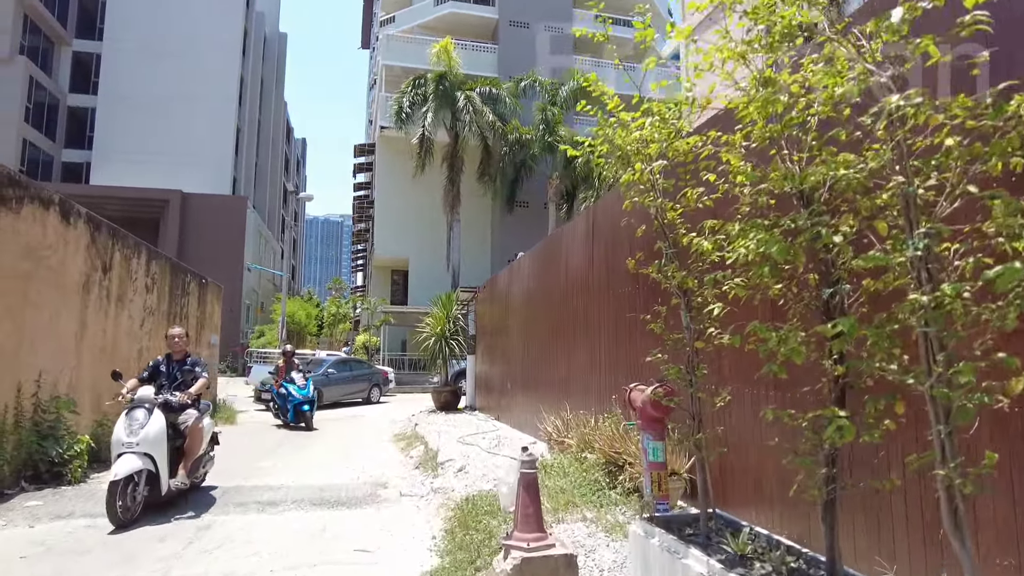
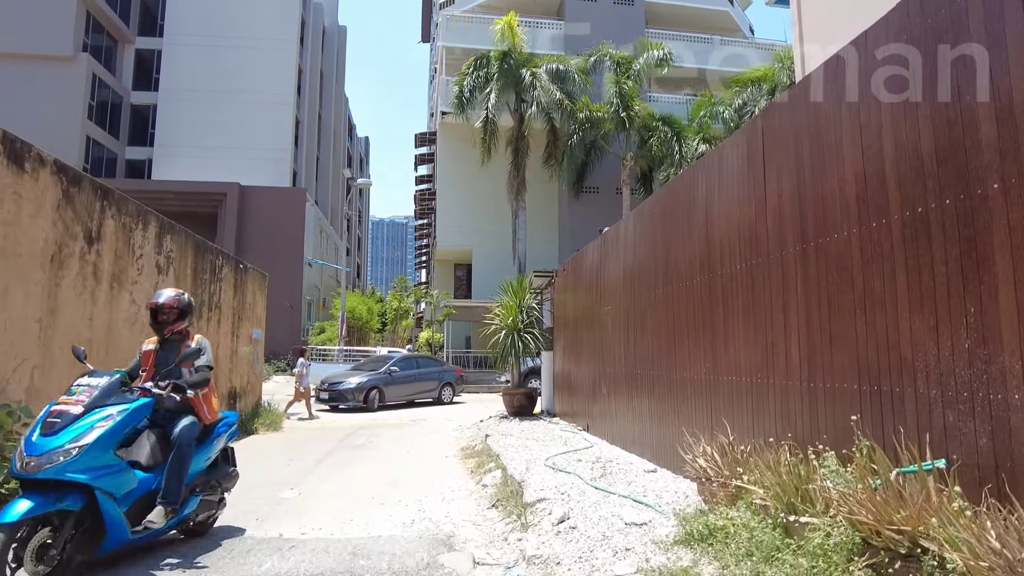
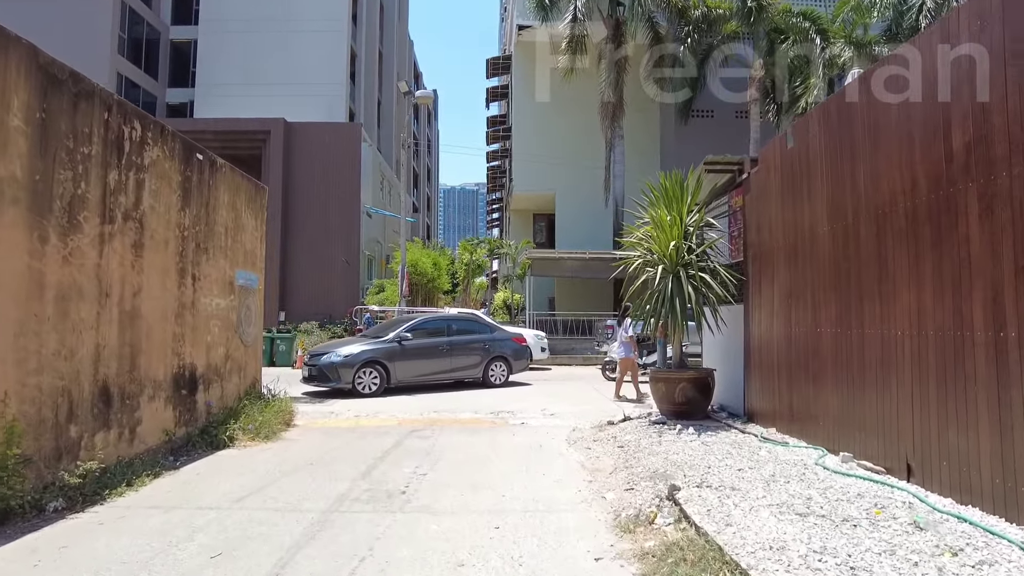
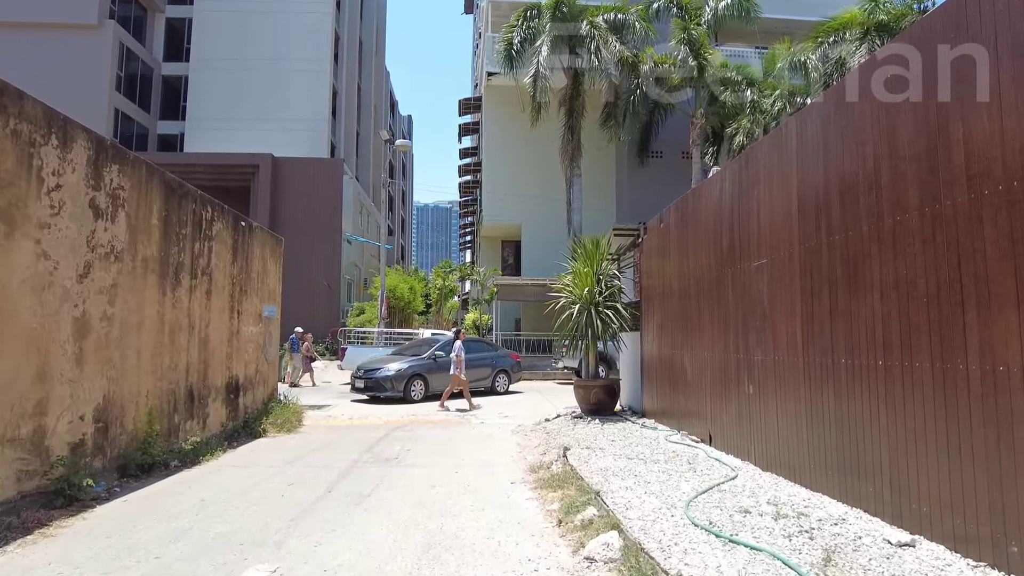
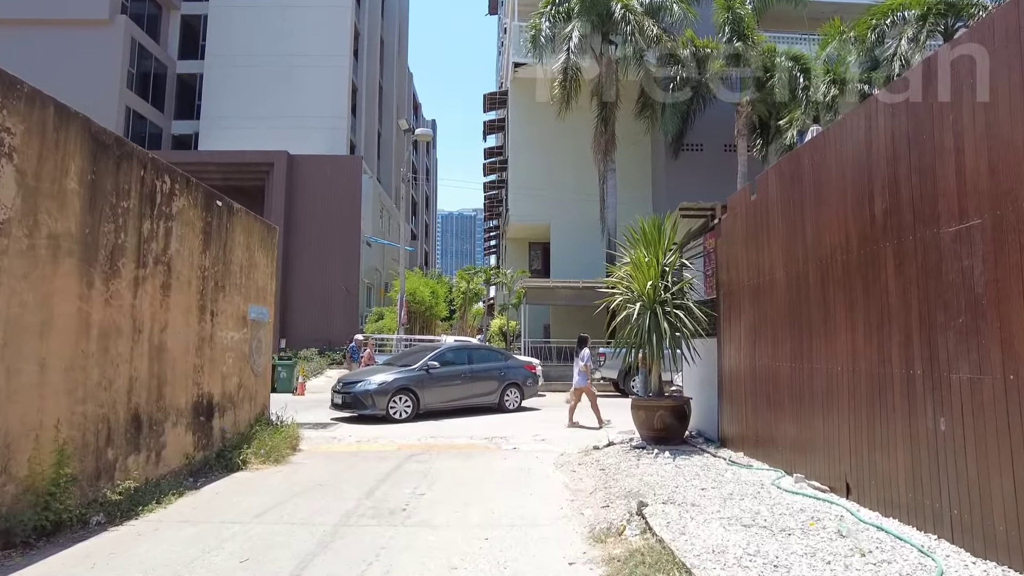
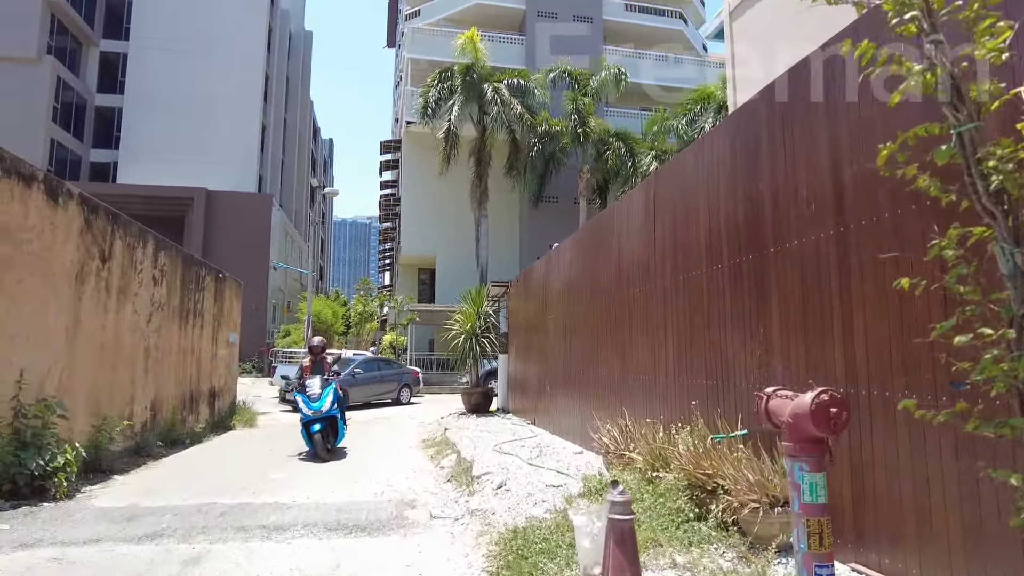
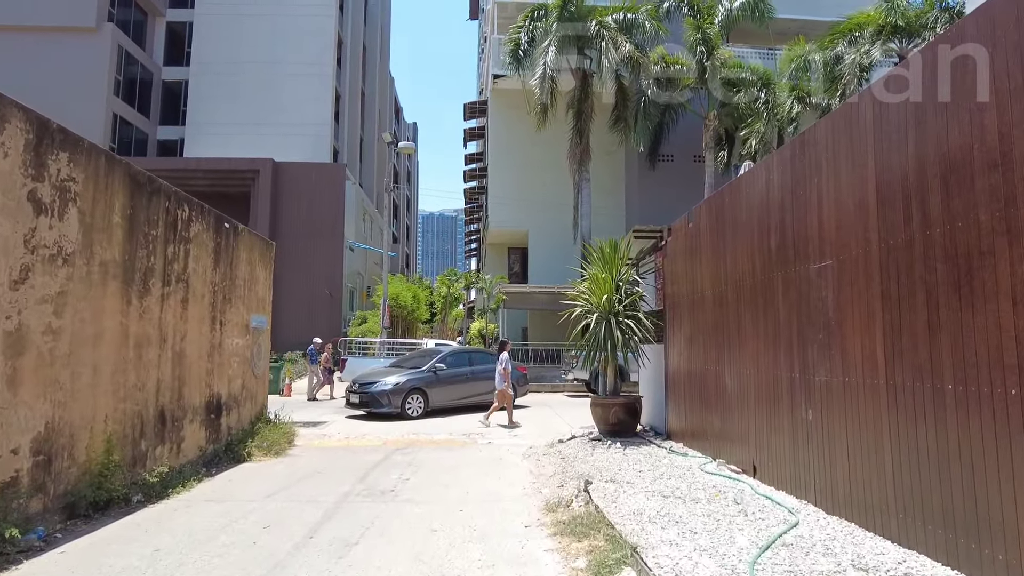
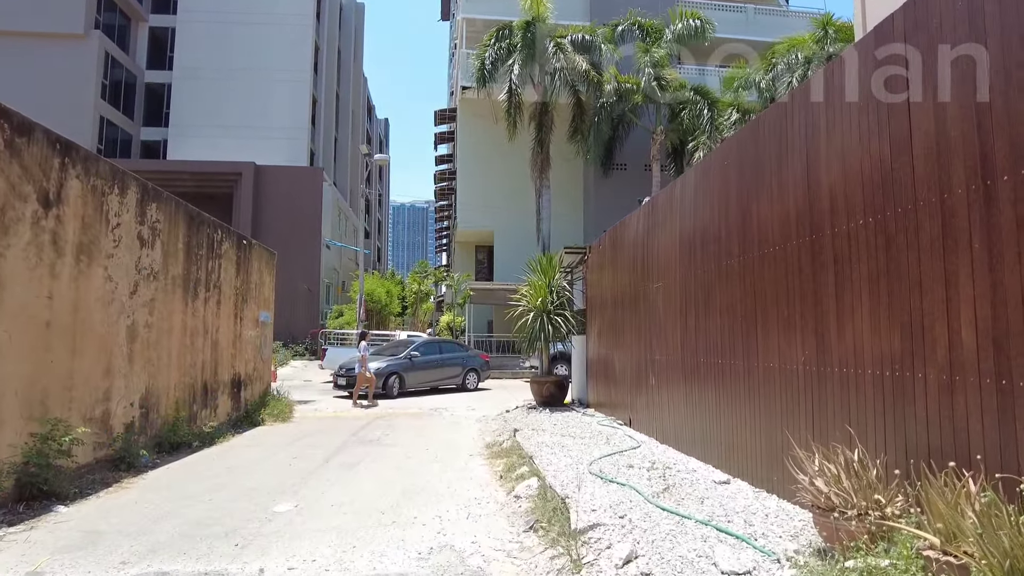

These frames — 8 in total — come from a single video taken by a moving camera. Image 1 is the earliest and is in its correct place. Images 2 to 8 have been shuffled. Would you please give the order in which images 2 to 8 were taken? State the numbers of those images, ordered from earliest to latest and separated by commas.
6, 2, 8, 4, 7, 5, 3
